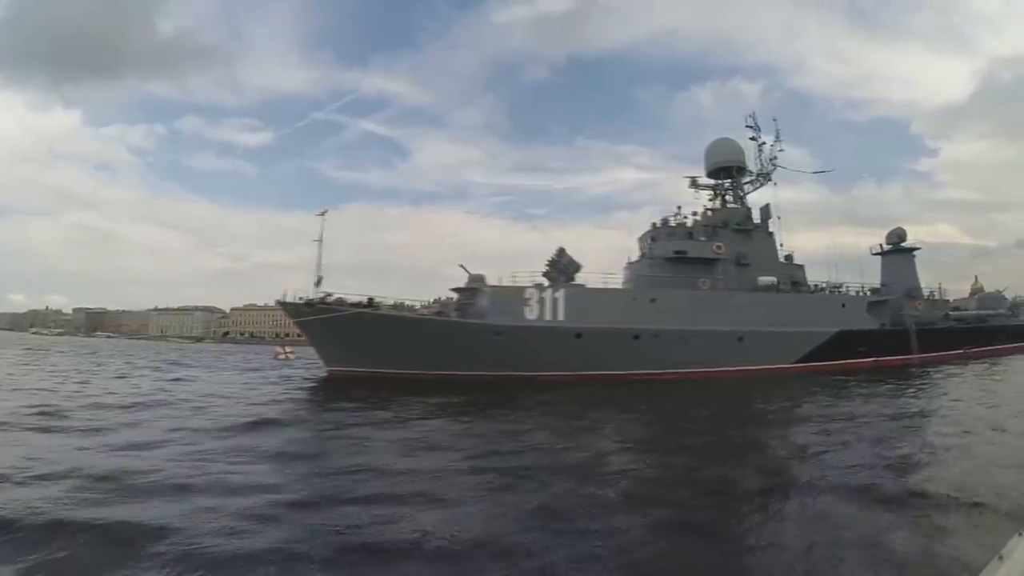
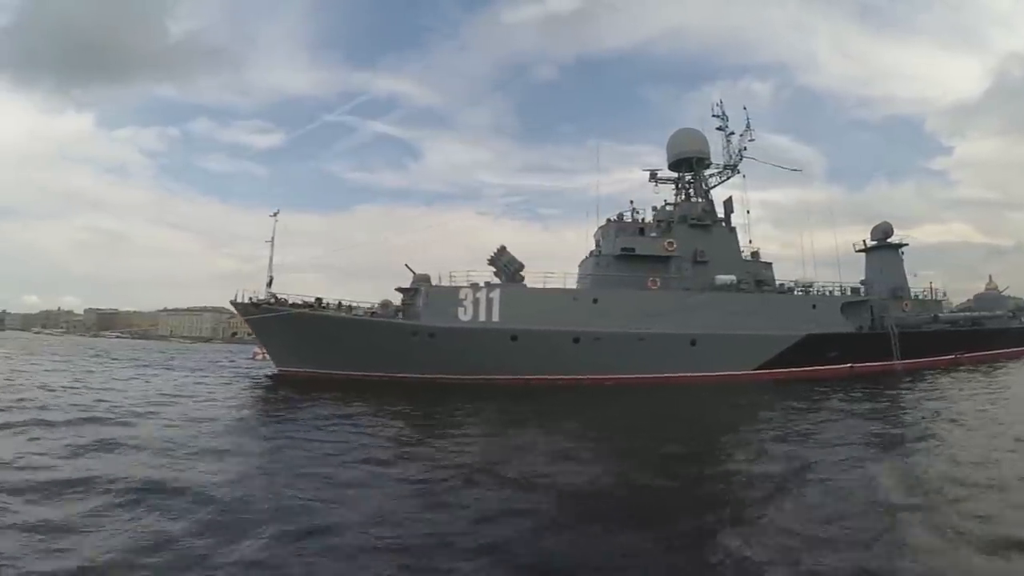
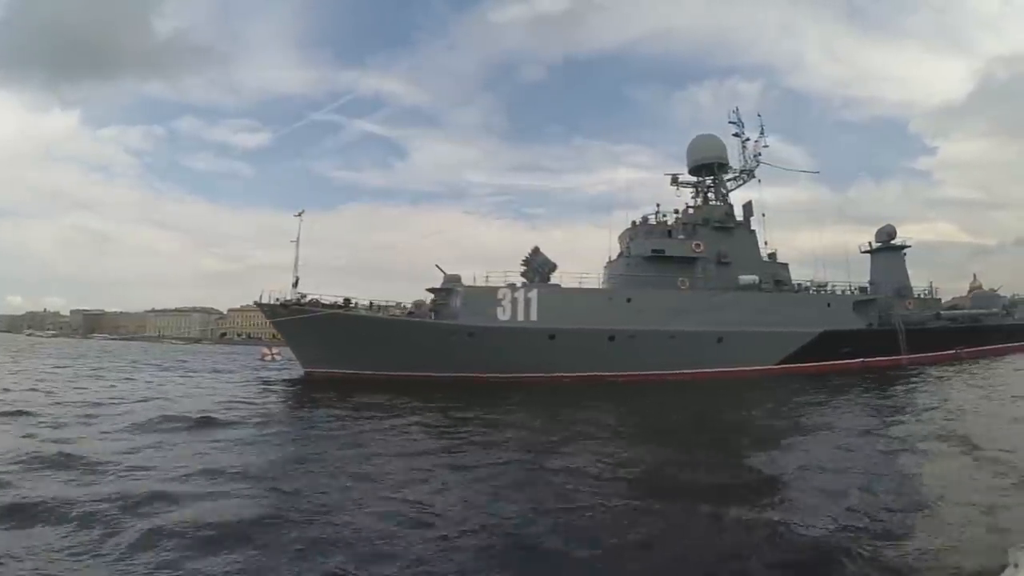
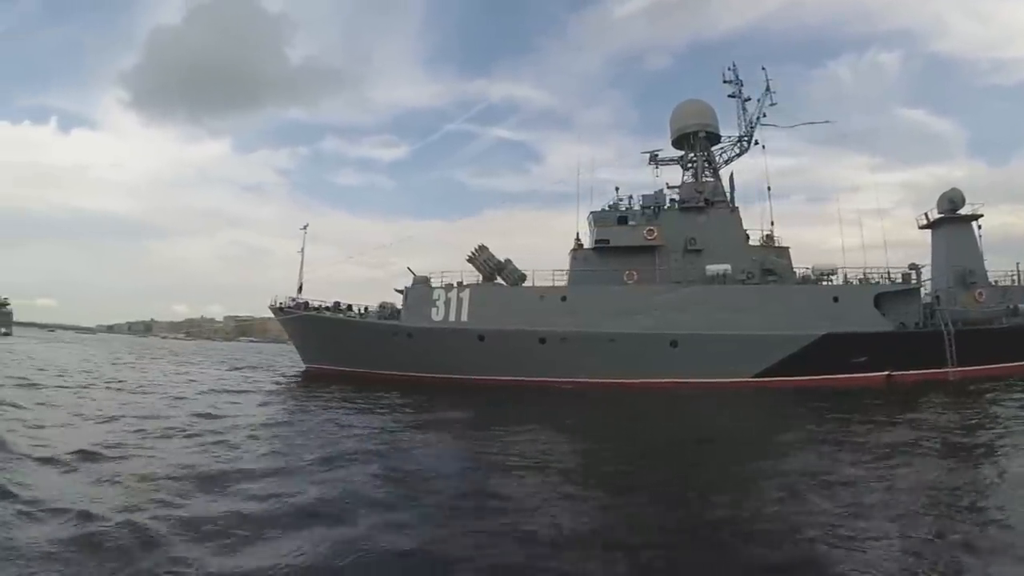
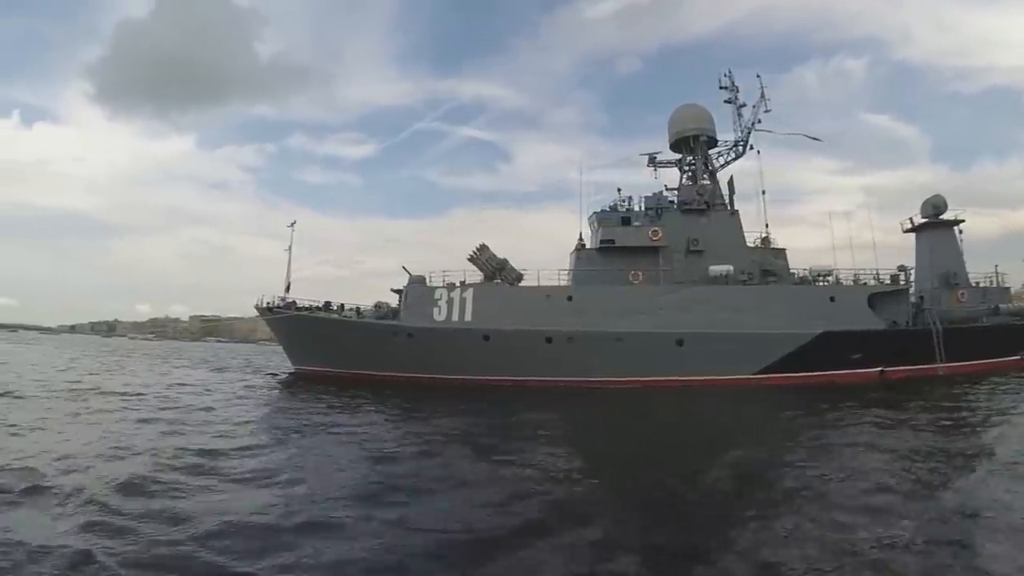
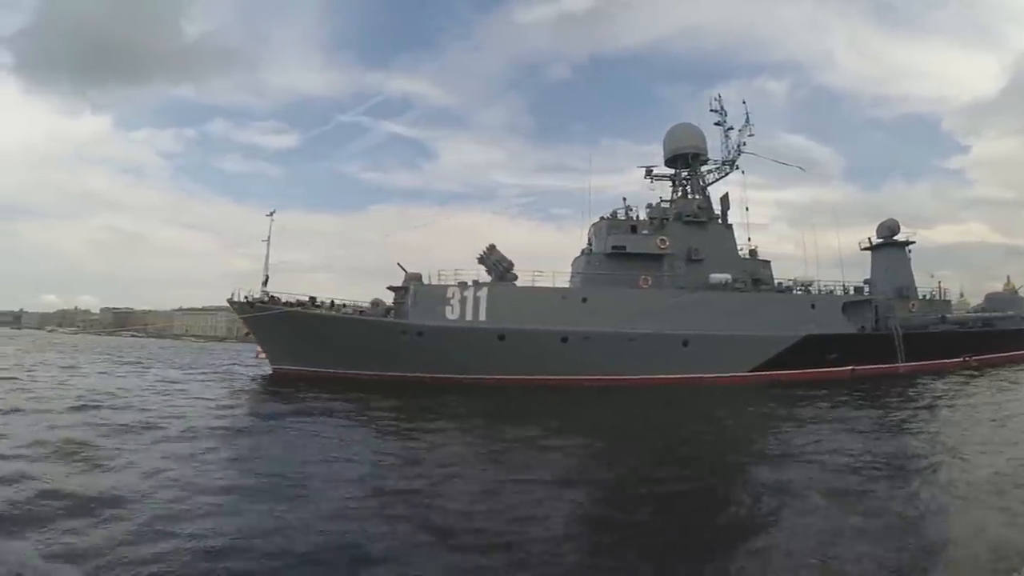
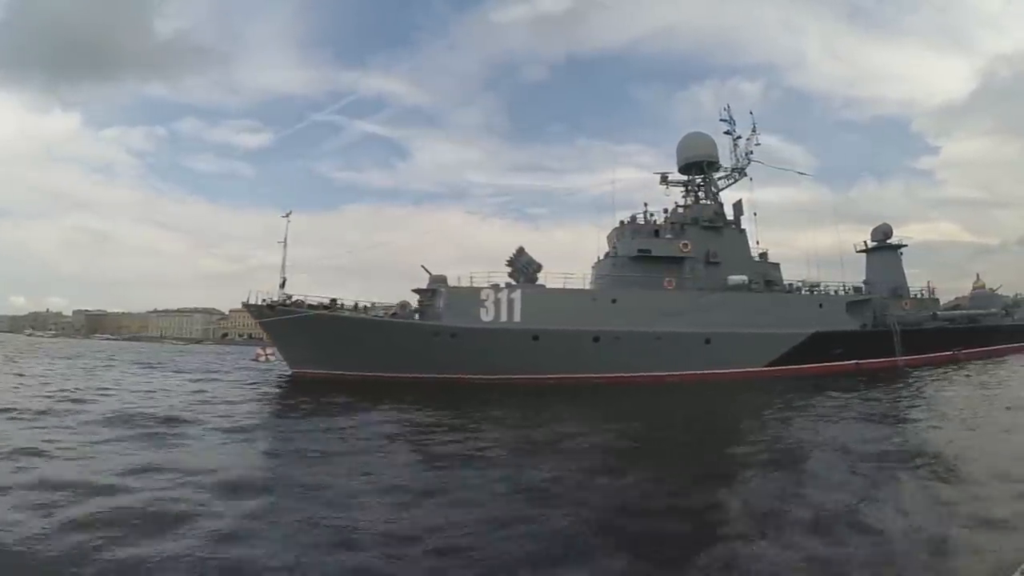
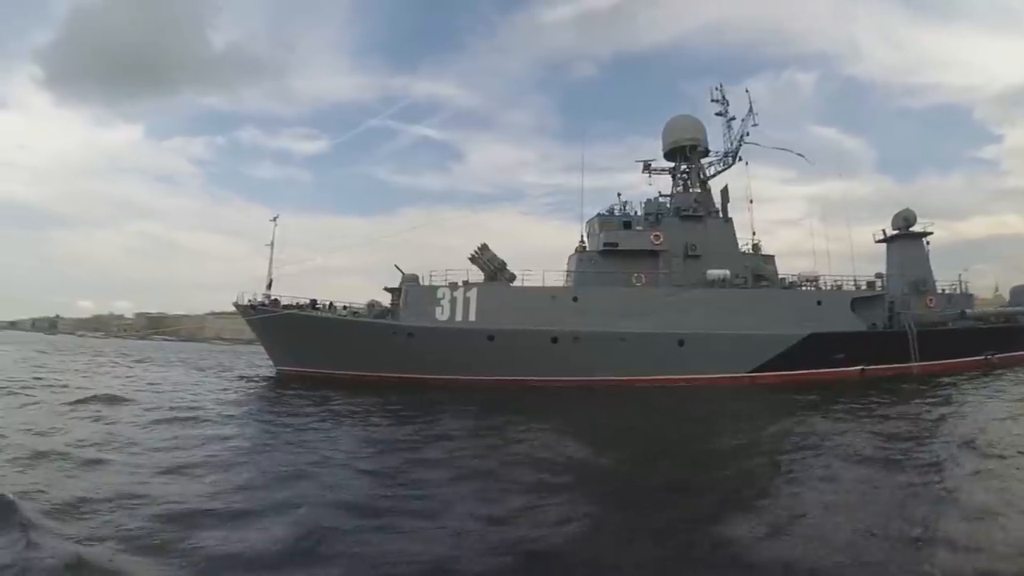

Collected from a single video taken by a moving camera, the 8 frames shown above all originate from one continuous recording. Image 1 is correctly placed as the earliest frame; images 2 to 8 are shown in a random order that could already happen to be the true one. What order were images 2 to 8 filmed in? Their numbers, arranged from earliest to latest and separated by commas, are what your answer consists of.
3, 7, 2, 6, 8, 5, 4
